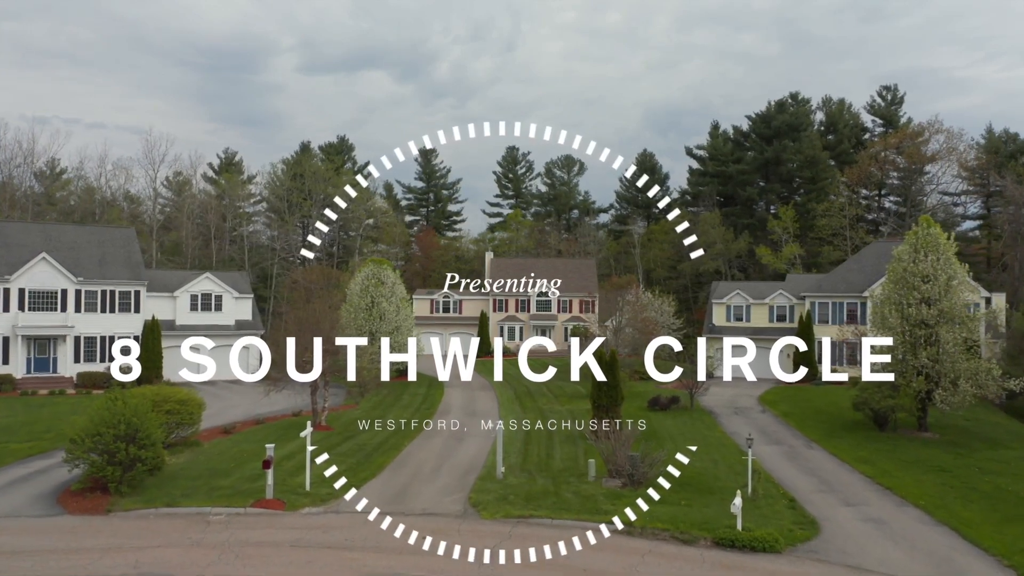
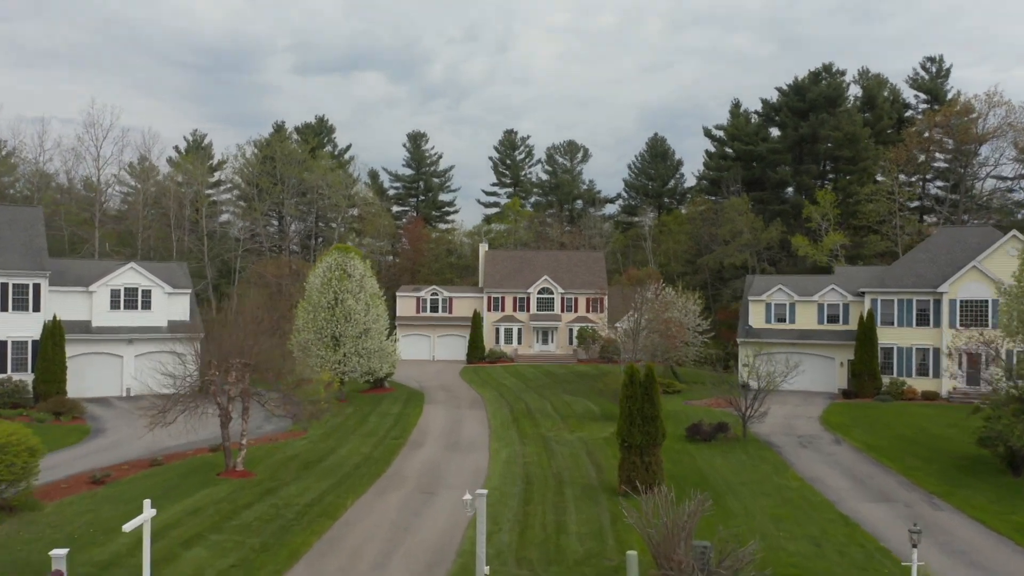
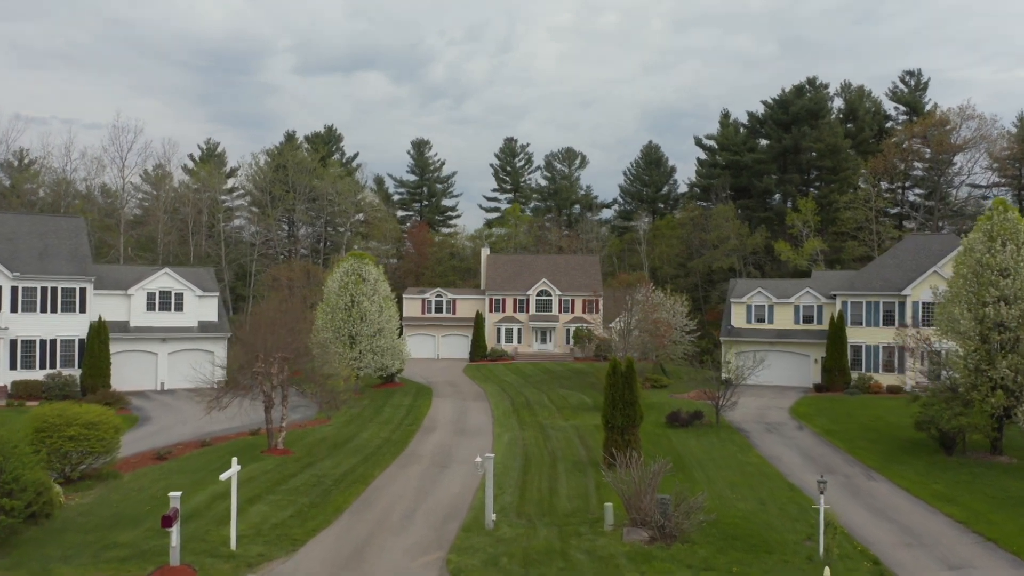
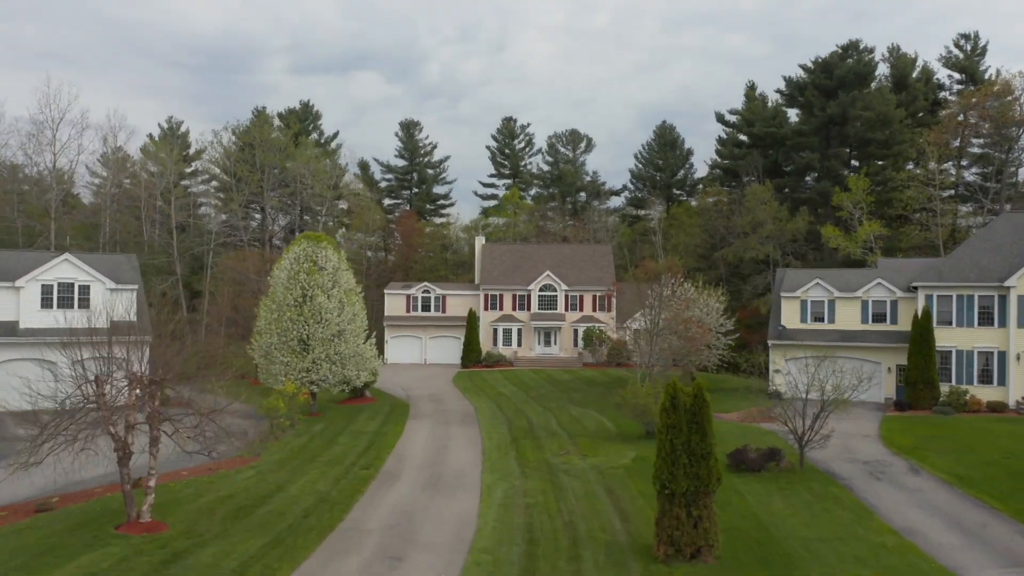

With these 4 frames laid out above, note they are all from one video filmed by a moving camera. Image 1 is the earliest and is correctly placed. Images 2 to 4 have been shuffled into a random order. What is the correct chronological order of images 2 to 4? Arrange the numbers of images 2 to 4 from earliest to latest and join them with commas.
3, 2, 4
